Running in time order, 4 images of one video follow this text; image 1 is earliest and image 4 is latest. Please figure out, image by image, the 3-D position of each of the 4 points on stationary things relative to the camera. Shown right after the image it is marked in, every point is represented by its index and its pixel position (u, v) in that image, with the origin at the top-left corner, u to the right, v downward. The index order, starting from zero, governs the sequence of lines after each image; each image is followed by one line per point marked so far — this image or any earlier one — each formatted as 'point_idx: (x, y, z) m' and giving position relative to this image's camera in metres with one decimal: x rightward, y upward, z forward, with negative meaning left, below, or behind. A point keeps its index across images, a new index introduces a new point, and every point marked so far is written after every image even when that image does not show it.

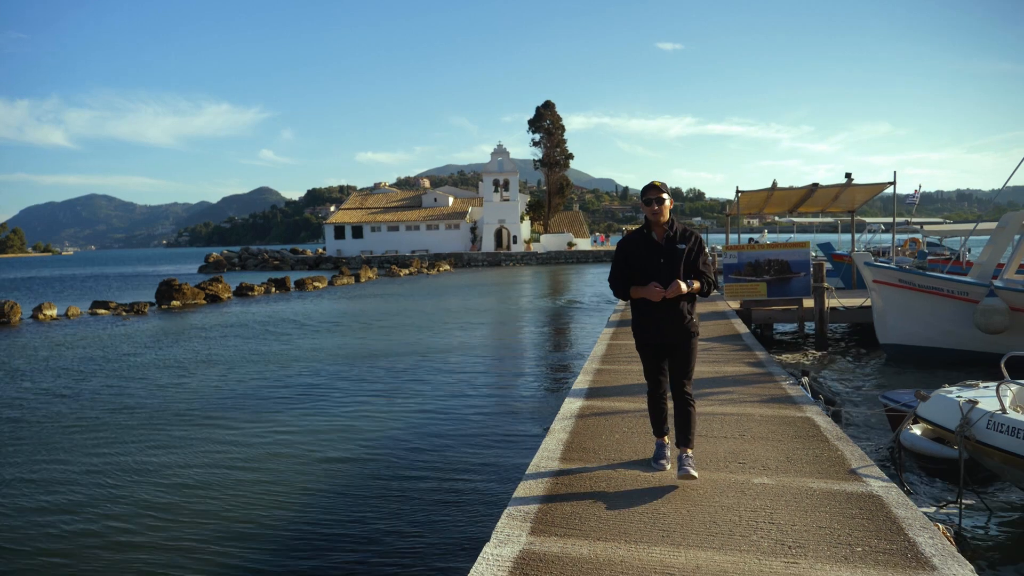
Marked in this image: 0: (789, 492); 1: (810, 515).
0: (+1.6, -1.1, +3.9) m
1: (+1.5, -1.1, +3.6) m
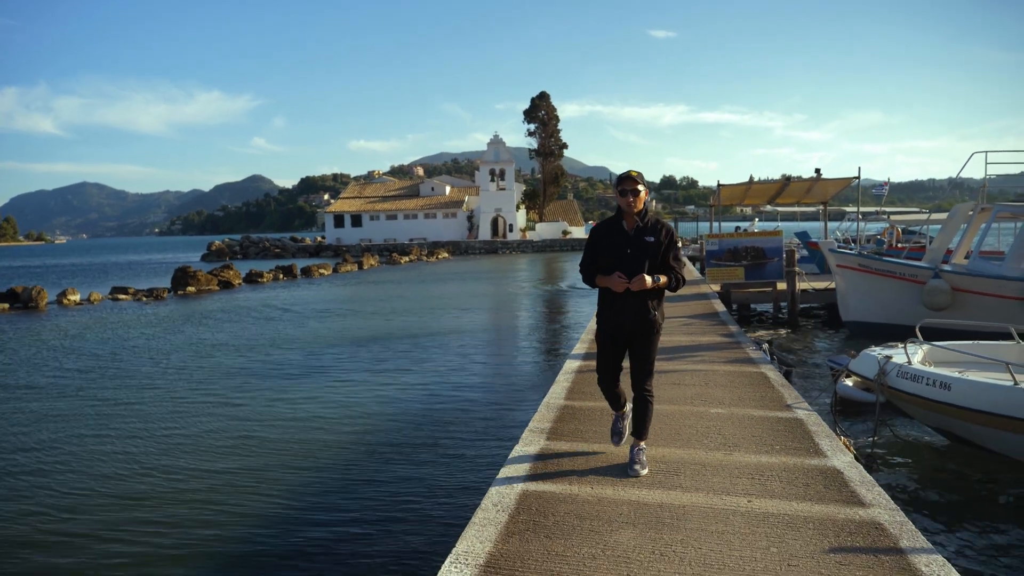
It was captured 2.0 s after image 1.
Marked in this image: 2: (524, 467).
0: (+1.7, -1.0, +5.2) m
1: (+1.7, -1.0, +4.9) m
2: (+0.1, -1.1, +4.2) m
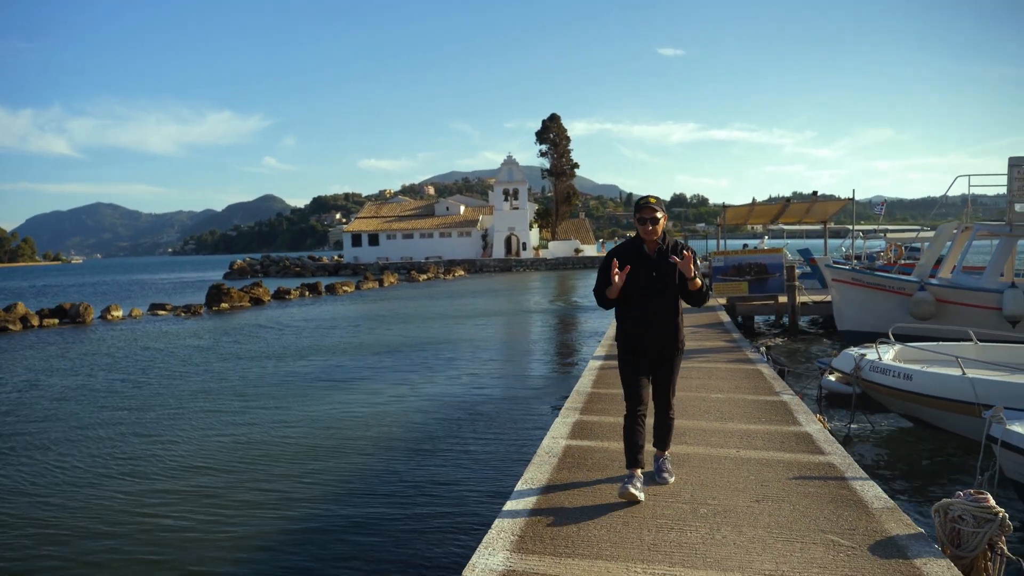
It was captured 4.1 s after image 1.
0: (+2.0, -1.0, +6.4) m
1: (+2.0, -1.0, +6.1) m
2: (+0.4, -1.1, +5.4) m
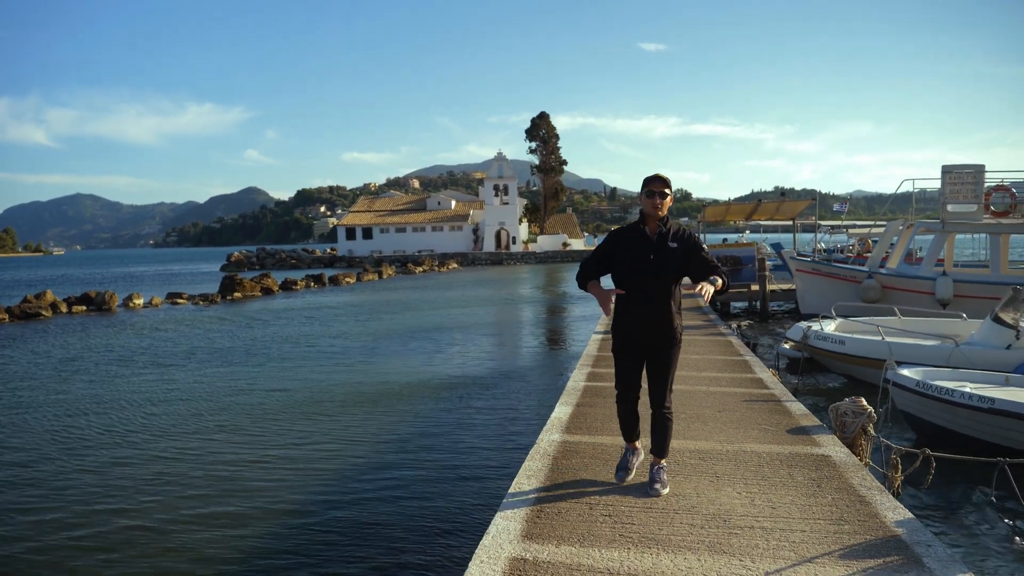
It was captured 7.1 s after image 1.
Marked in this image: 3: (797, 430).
0: (+2.3, -0.8, +8.3) m
1: (+2.3, -0.9, +8.0) m
2: (+0.7, -0.9, +7.2) m
3: (+2.1, -1.0, +5.1) m
